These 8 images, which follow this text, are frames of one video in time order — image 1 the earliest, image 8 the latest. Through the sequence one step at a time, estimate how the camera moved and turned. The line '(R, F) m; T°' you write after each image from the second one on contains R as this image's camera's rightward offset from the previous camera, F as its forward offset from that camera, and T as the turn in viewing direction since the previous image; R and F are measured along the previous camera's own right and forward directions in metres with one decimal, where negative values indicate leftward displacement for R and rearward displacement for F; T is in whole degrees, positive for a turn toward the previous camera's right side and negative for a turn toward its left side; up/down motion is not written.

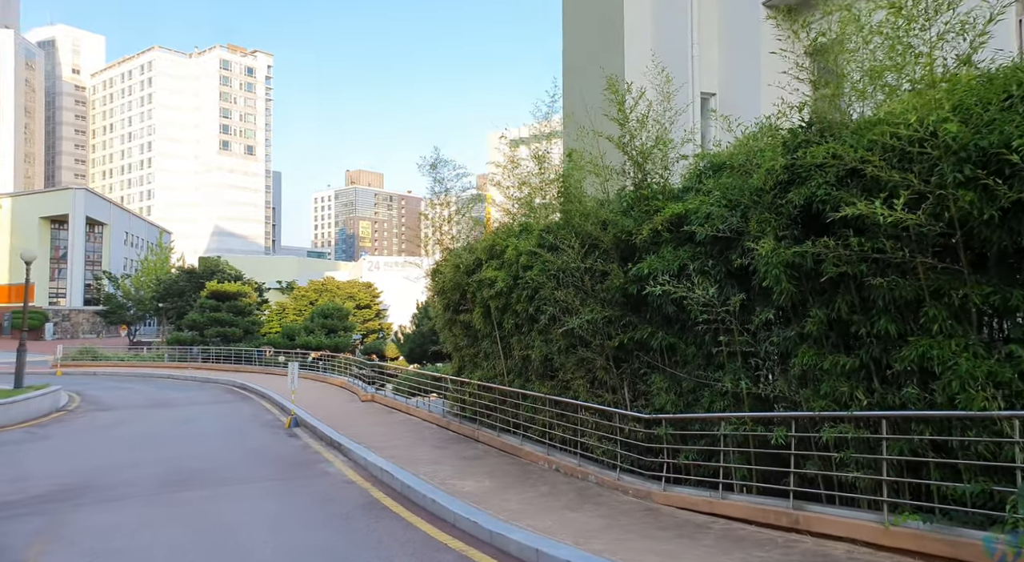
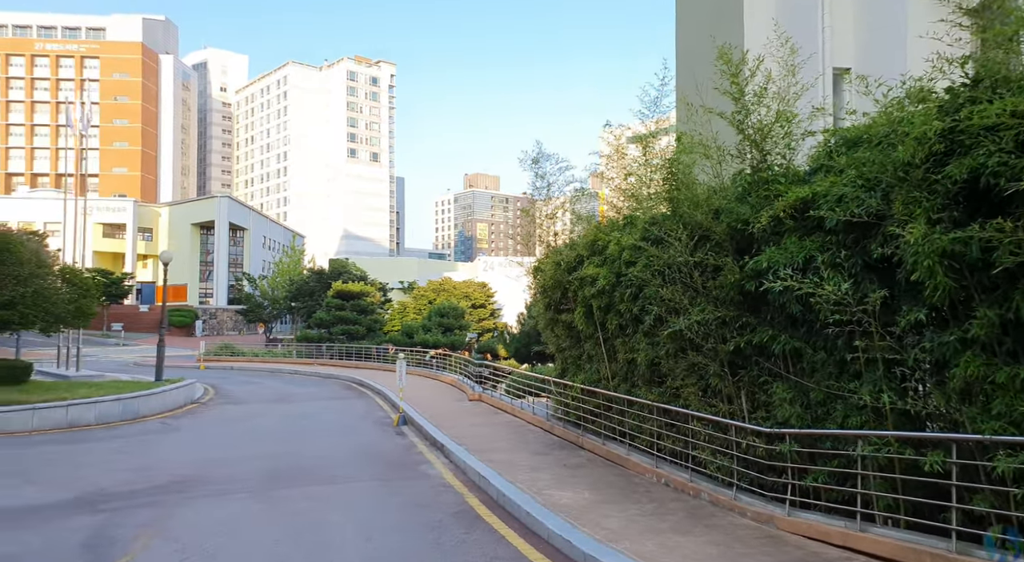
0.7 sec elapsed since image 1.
(+0.2, +0.7) m; -10°
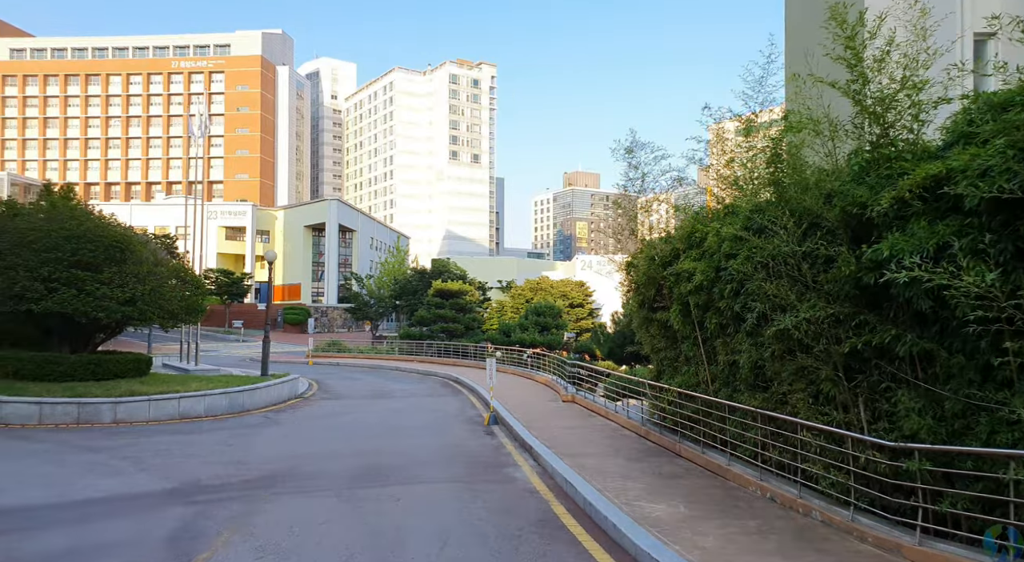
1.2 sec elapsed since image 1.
(+0.2, +0.5) m; -9°
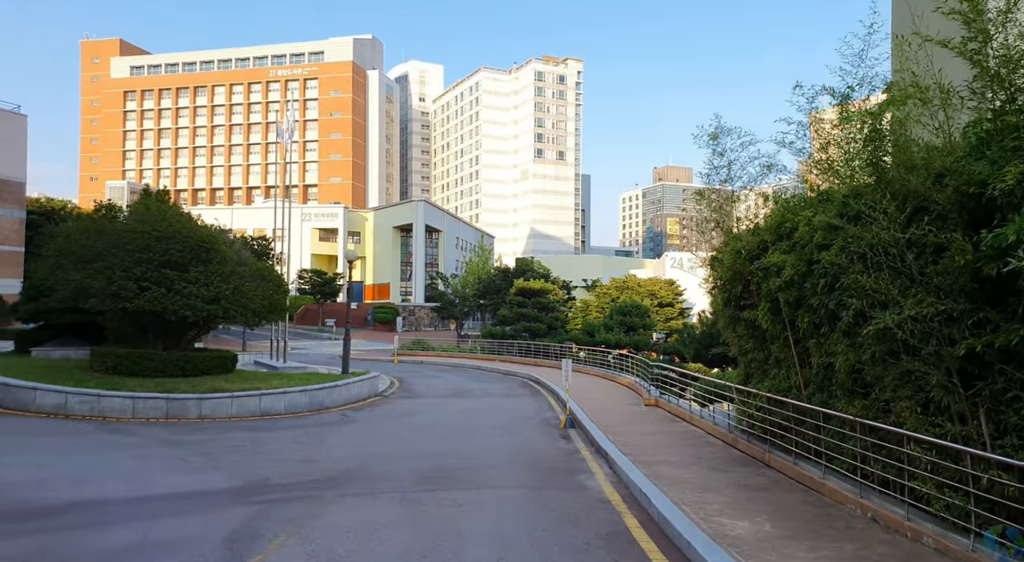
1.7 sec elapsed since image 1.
(+0.3, +0.5) m; -7°
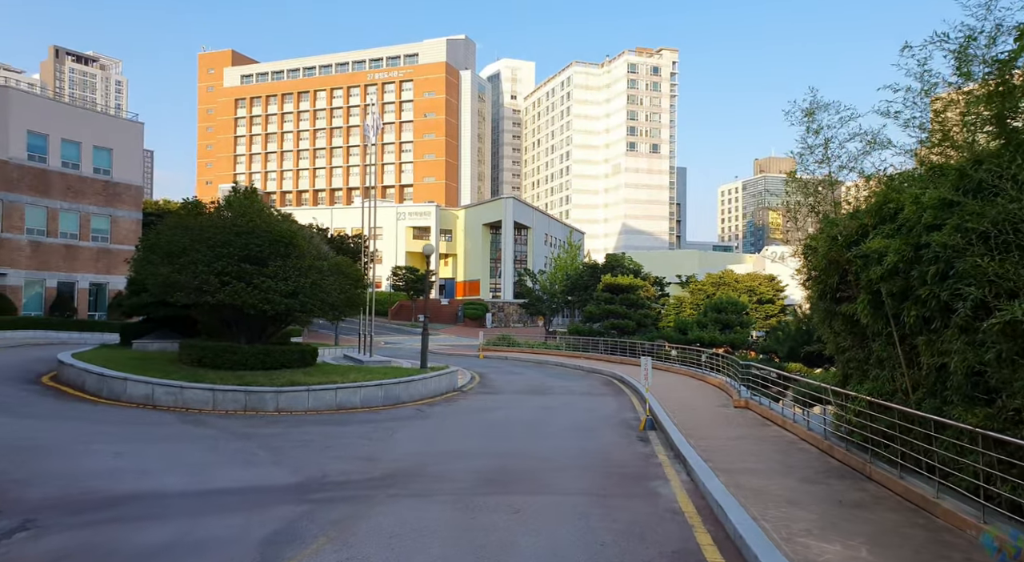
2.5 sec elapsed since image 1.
(+0.4, +0.7) m; -8°
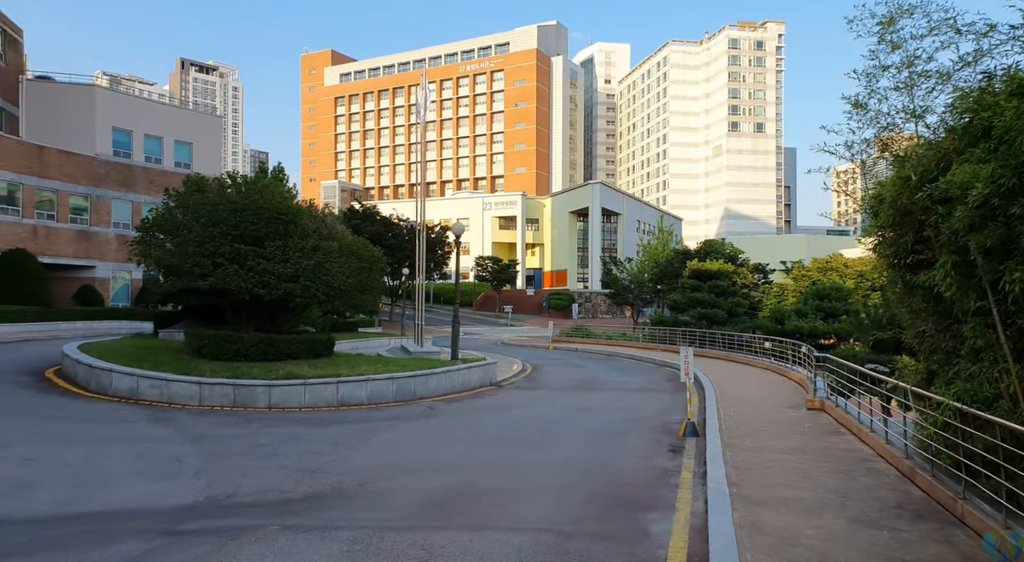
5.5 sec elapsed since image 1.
(+1.7, +2.4) m; -9°
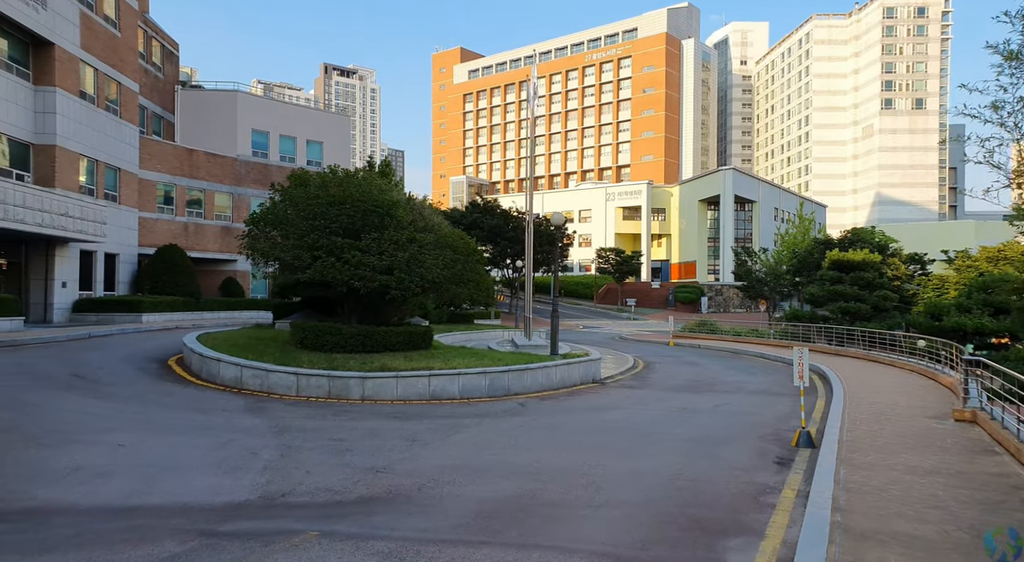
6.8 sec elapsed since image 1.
(+0.7, +0.8) m; -11°
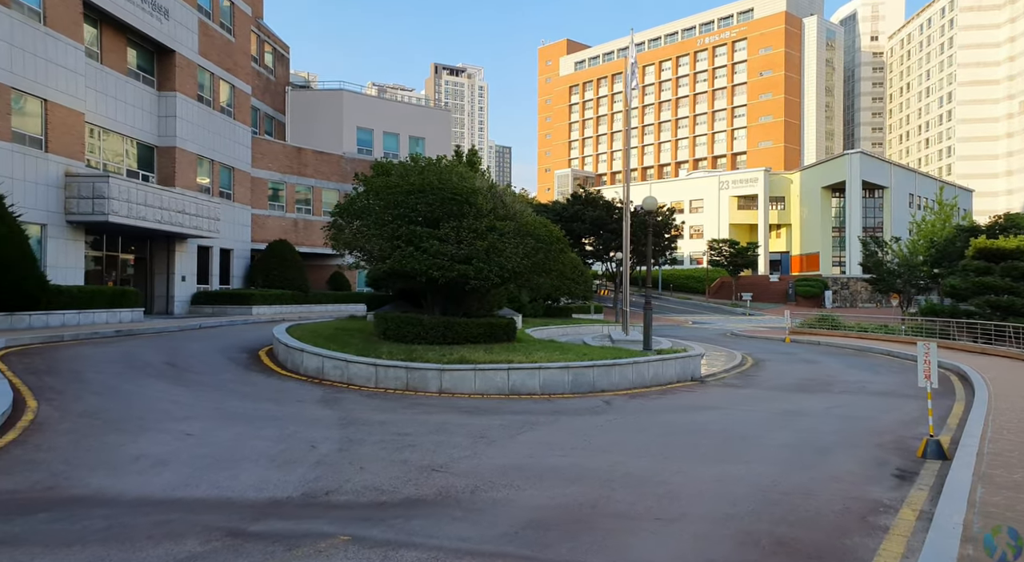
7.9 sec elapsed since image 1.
(+0.5, +0.8) m; -9°
